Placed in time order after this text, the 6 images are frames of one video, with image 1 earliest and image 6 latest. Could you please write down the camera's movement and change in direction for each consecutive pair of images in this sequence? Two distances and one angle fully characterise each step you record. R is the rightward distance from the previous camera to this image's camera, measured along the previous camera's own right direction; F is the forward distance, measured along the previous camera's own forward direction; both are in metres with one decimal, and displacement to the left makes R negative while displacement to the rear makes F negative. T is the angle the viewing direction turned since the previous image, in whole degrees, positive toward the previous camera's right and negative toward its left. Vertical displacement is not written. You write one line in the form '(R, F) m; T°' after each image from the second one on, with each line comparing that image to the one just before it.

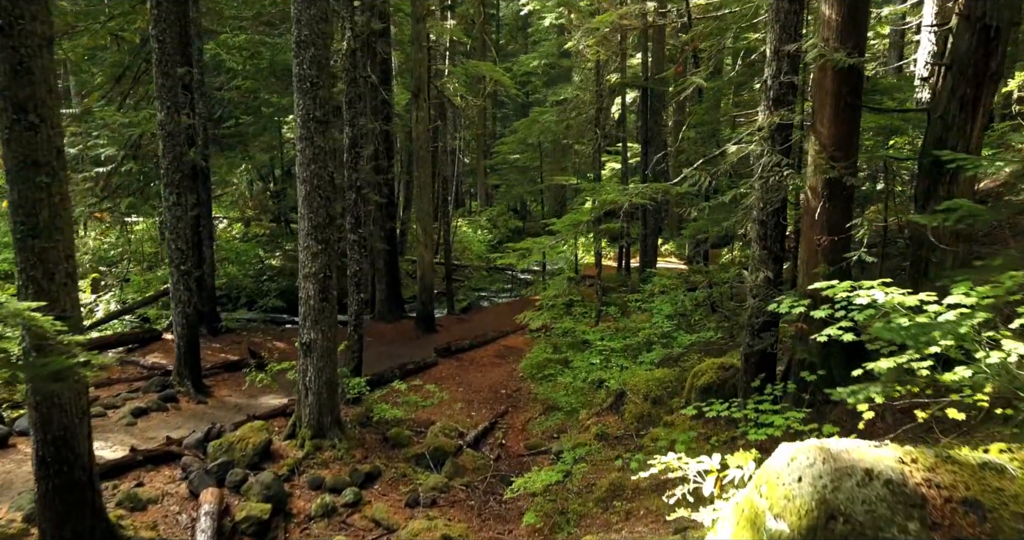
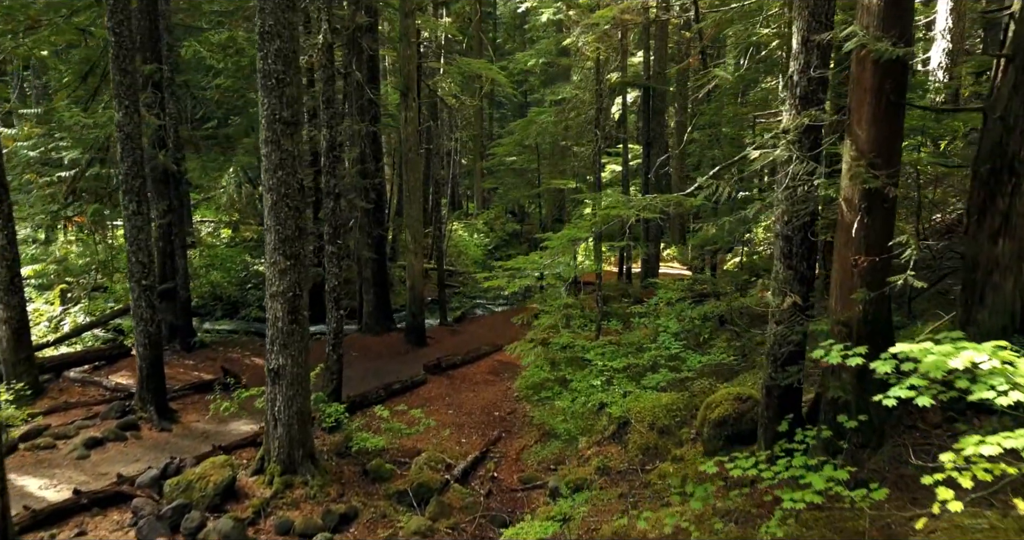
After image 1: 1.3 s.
(+0.1, +0.9) m; 0°
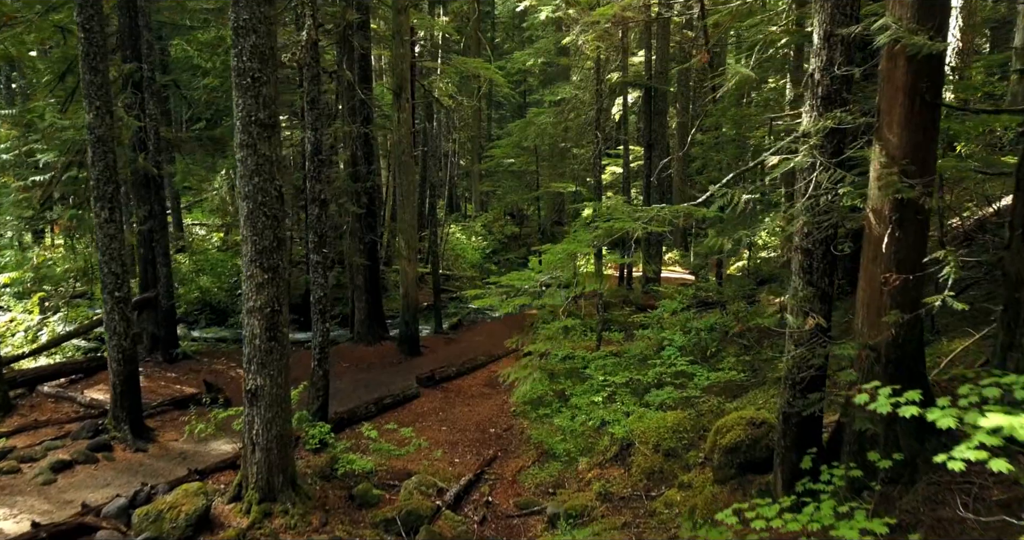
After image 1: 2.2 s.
(+0.1, +0.5) m; 0°
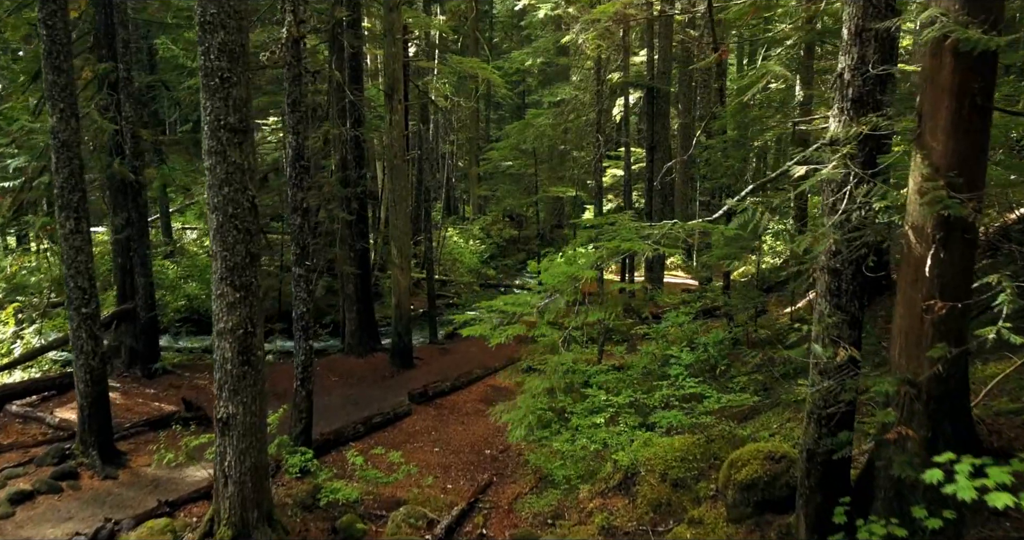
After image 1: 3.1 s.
(+0.1, +0.6) m; 0°
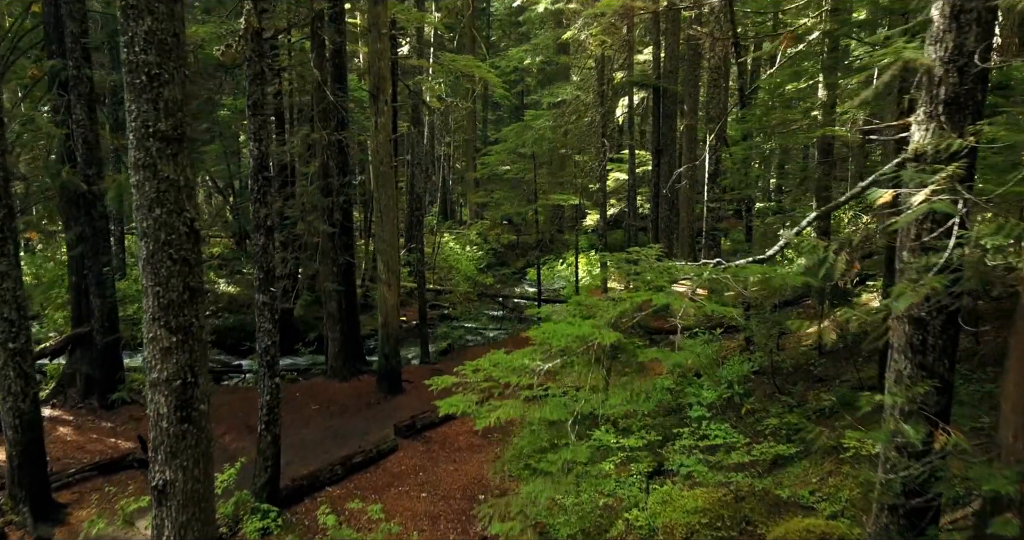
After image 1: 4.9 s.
(0.0, +1.1) m; 0°
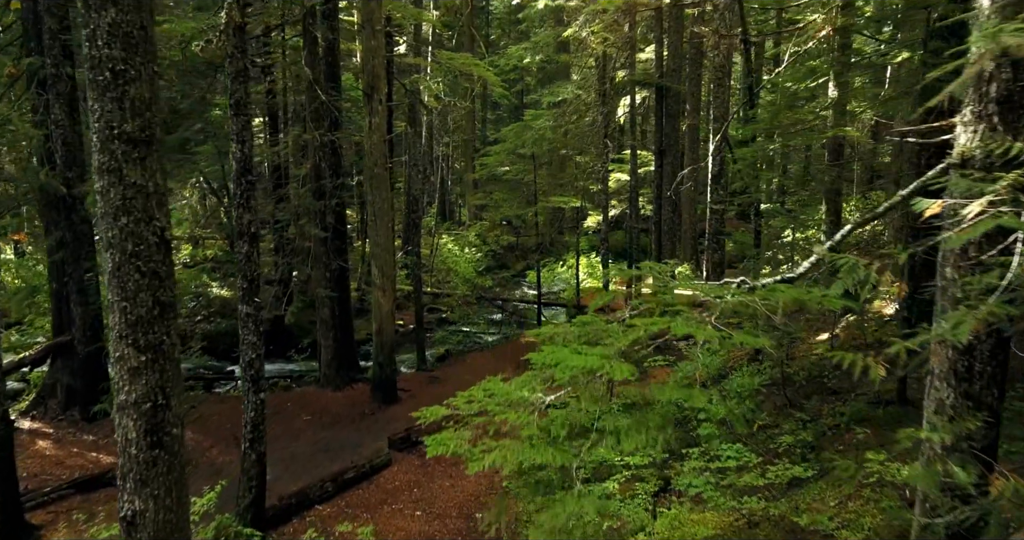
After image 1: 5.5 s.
(0.0, +0.4) m; 0°
